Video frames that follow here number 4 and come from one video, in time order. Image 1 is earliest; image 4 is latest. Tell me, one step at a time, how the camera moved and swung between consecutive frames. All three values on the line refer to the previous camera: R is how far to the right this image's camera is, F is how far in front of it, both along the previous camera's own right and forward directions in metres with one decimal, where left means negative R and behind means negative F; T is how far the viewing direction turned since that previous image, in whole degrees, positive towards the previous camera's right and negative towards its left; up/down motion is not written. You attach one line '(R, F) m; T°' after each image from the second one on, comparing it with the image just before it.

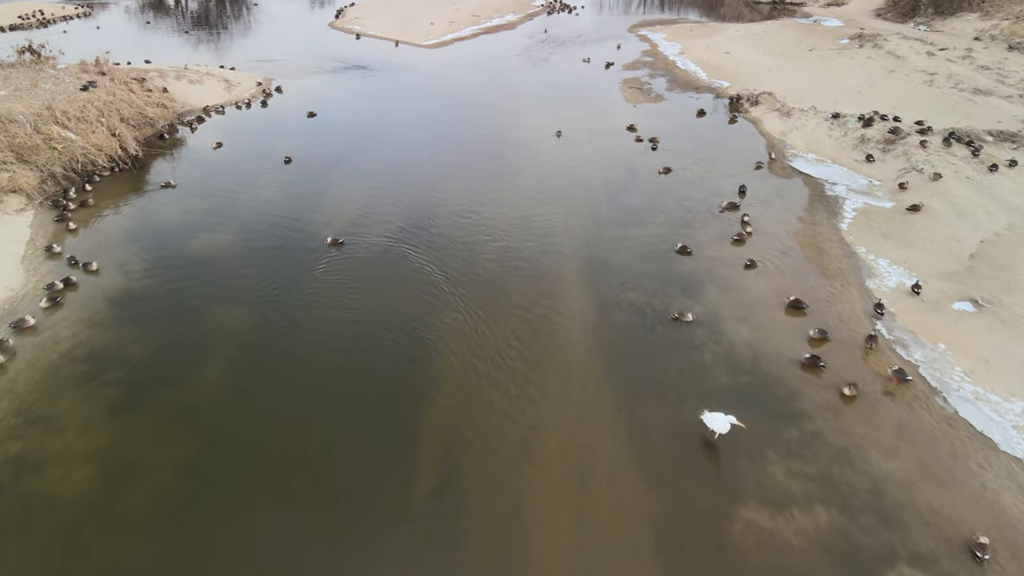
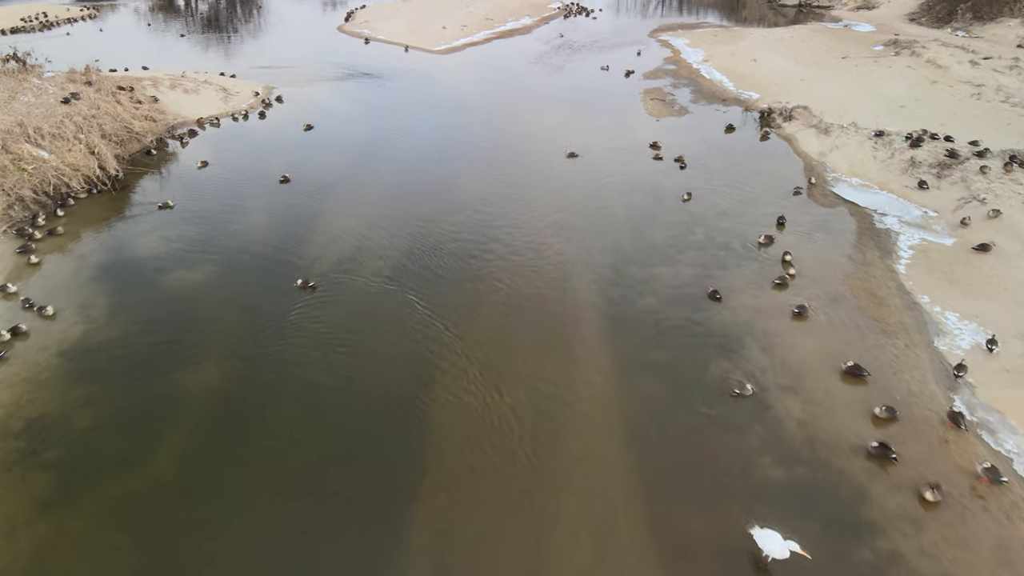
(+0.1, +1.8) m; -1°
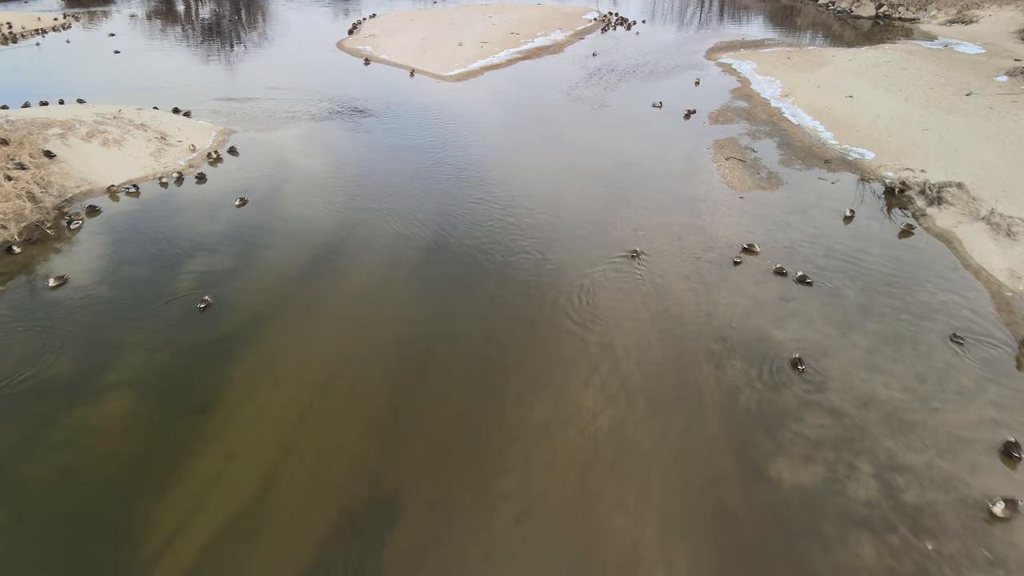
(0.0, +6.8) m; -2°
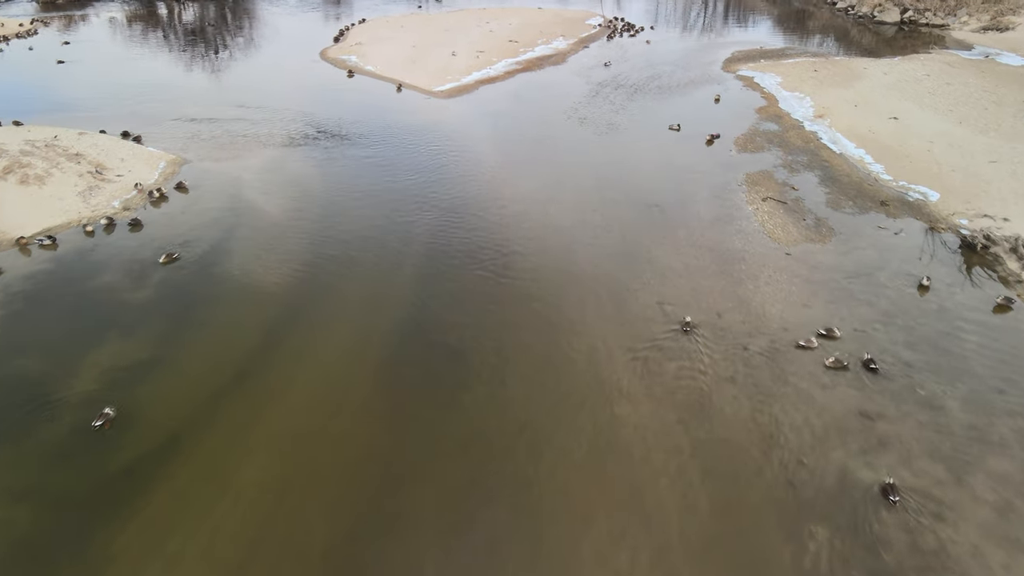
(+0.1, +3.1) m; 0°
